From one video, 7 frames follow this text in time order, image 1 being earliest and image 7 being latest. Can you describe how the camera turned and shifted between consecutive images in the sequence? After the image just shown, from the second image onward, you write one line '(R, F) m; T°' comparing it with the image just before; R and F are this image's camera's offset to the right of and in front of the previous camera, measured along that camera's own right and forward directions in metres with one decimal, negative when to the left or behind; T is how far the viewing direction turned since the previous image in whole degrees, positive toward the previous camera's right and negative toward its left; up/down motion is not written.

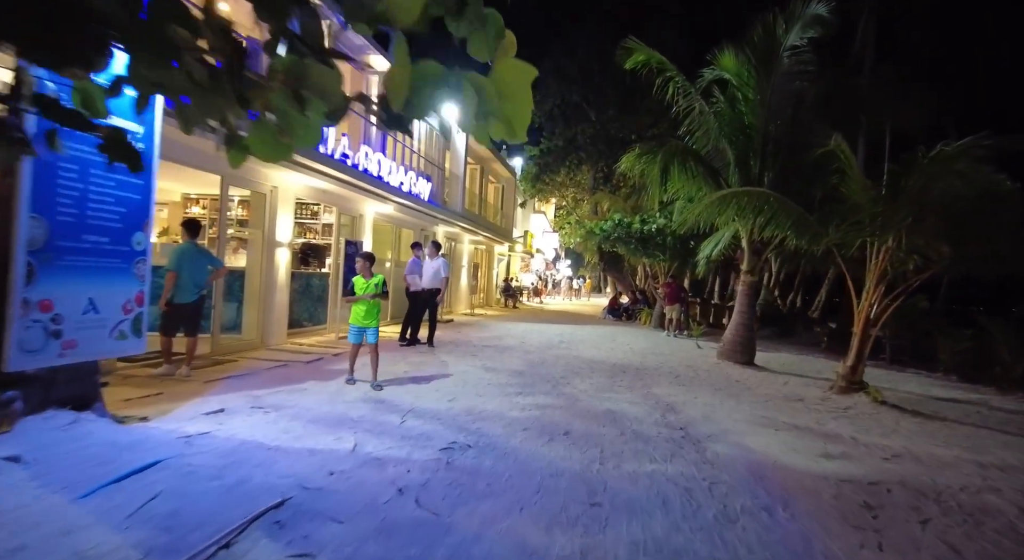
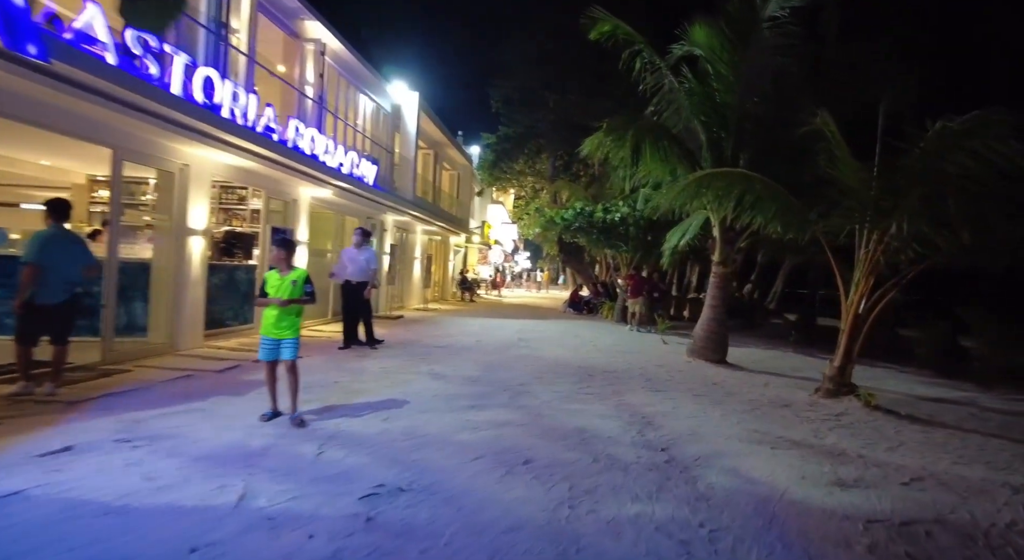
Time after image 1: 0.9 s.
(+0.1, +1.1) m; +4°
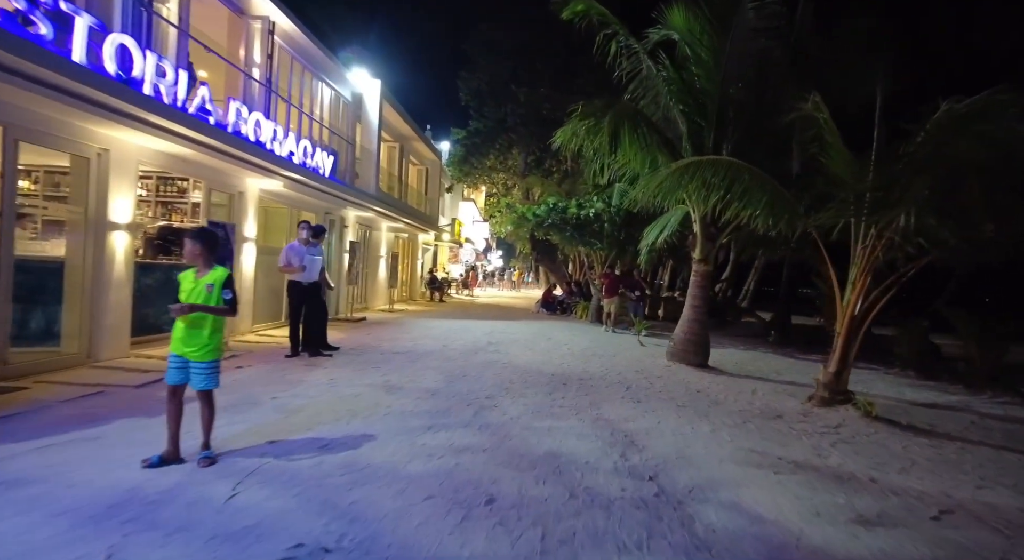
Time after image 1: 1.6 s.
(+0.1, +0.8) m; +3°
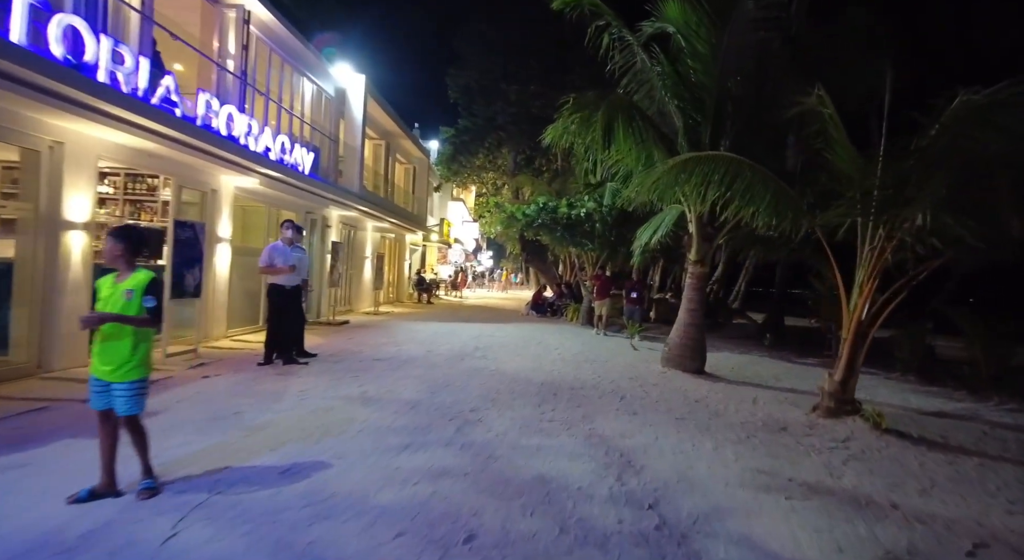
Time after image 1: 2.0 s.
(0.0, +0.4) m; +1°
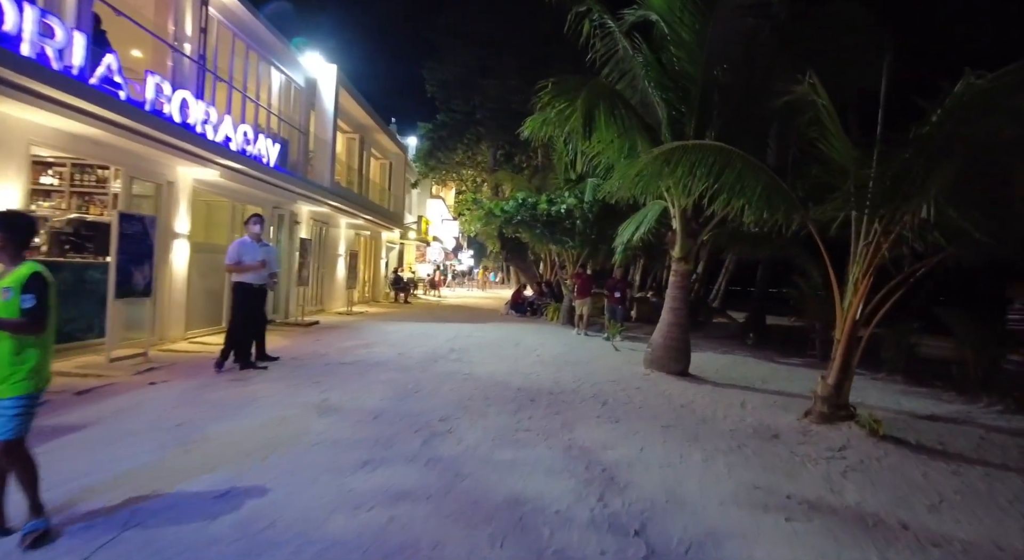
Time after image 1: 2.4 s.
(+0.1, +0.5) m; +2°
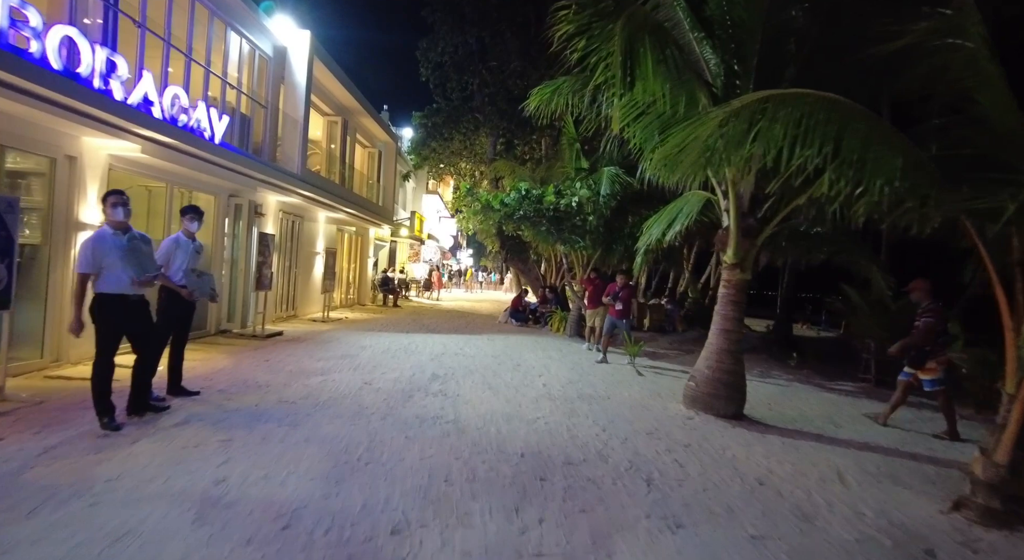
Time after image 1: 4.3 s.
(0.0, +2.1) m; 0°
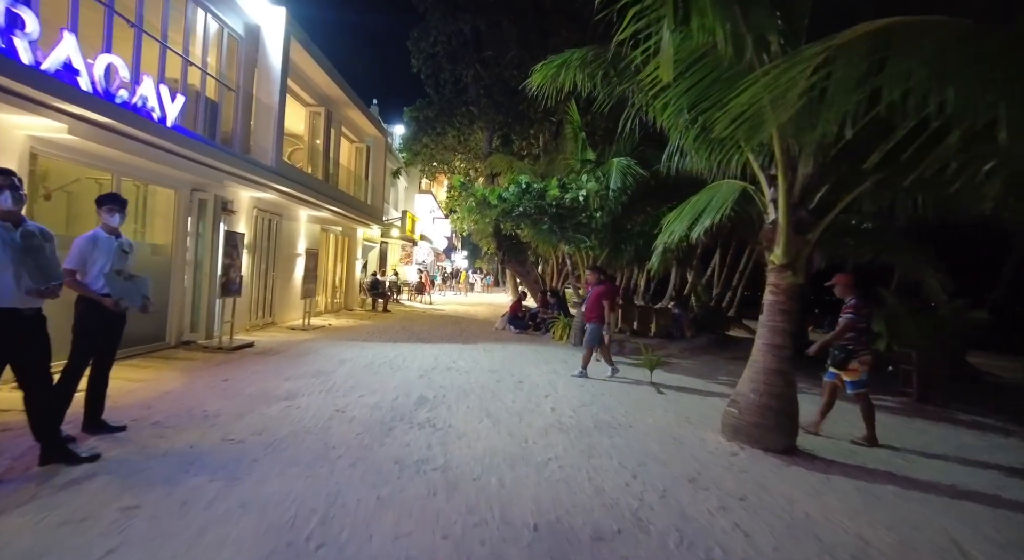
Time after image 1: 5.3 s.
(-0.1, +1.2) m; +1°
